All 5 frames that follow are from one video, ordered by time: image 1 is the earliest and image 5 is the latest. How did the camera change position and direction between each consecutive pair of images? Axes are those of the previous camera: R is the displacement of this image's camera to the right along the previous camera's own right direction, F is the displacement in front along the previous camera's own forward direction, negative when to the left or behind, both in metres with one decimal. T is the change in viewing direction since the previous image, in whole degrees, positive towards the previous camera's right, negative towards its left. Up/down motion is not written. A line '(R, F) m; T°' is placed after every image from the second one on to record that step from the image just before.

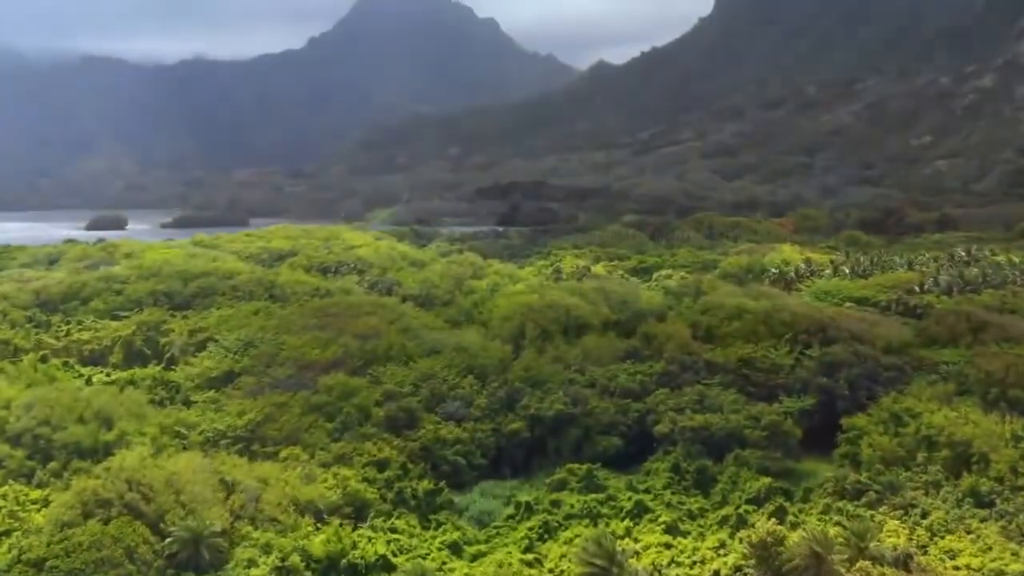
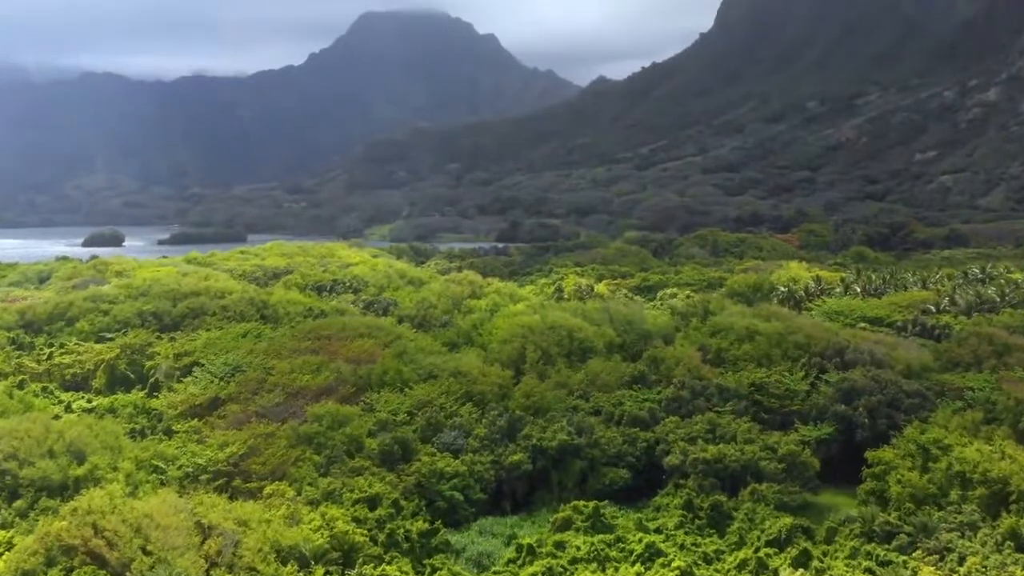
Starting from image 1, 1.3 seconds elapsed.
(0.0, +1.8) m; 0°
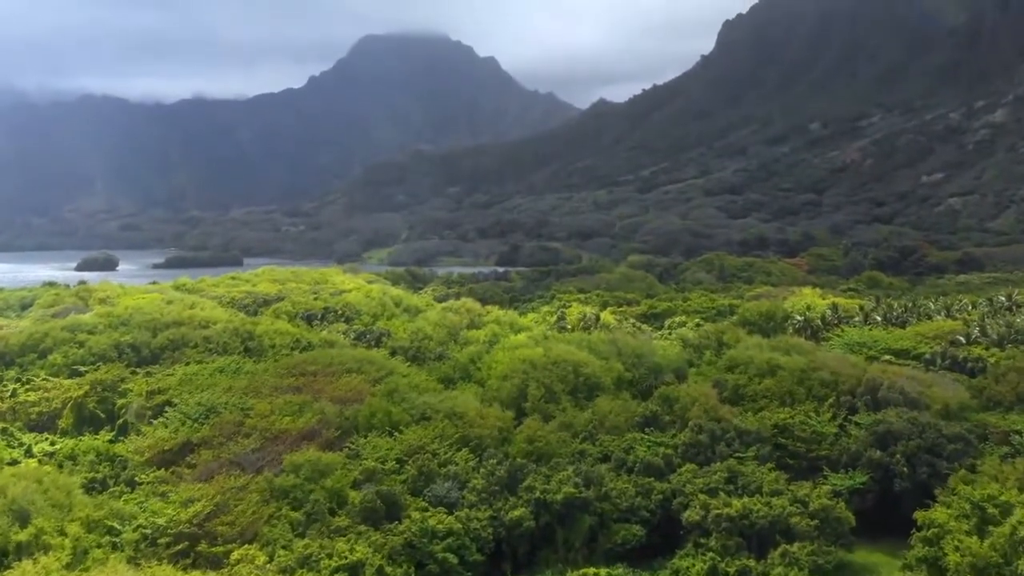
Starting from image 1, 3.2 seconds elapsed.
(0.0, +2.9) m; 0°
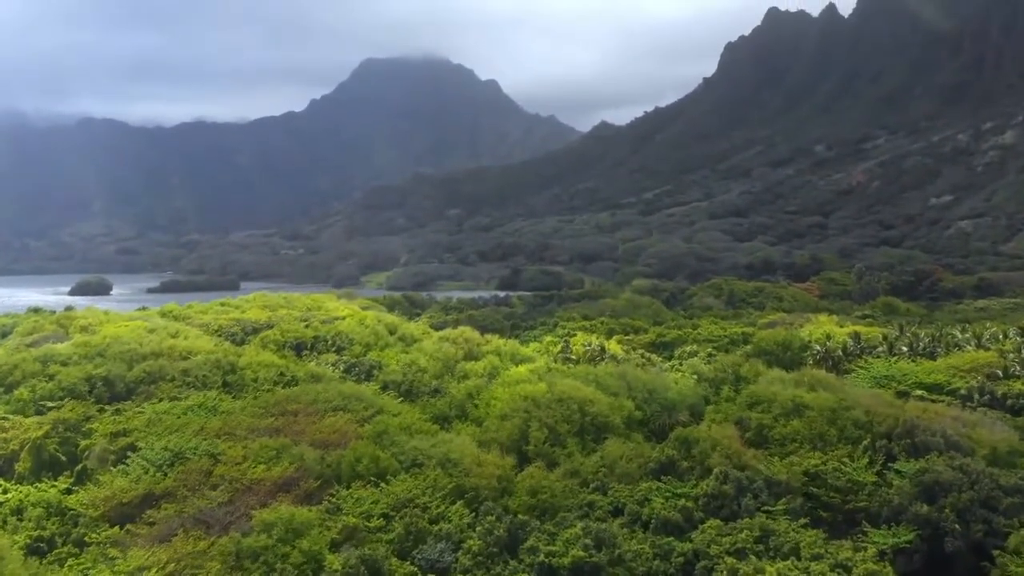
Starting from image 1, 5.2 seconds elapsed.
(0.0, +3.2) m; 0°
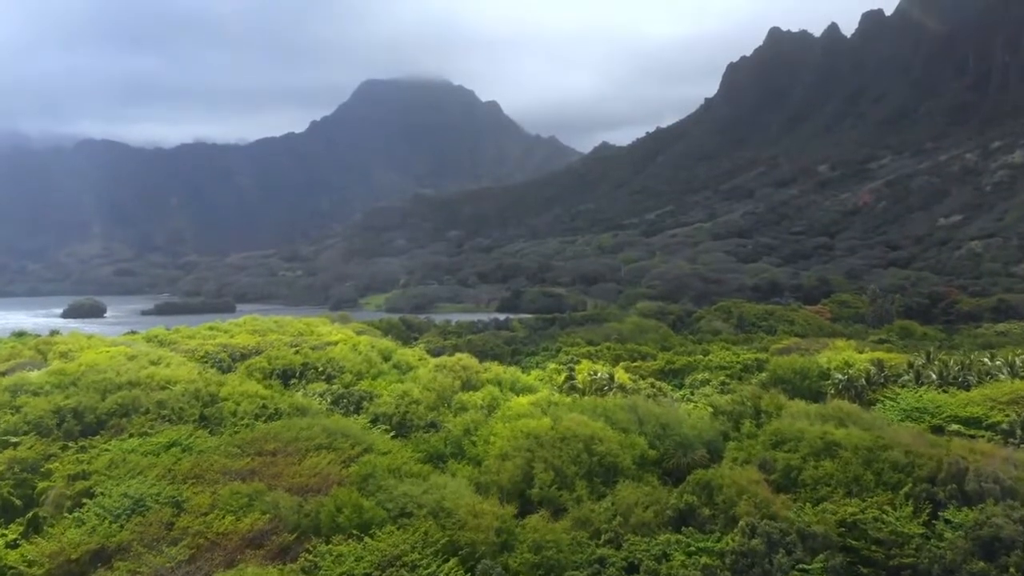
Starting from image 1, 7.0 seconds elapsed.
(0.0, +3.0) m; 0°
